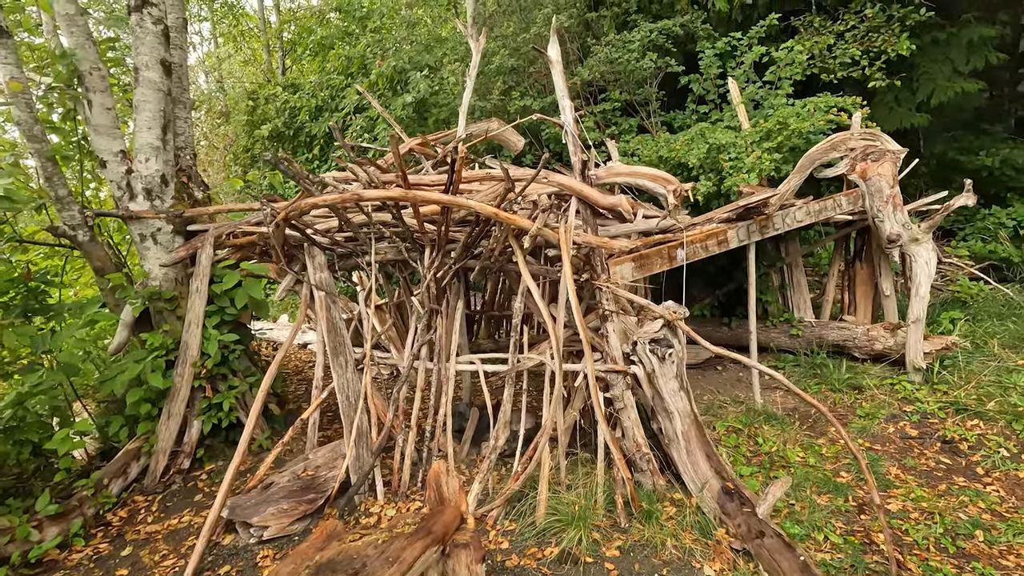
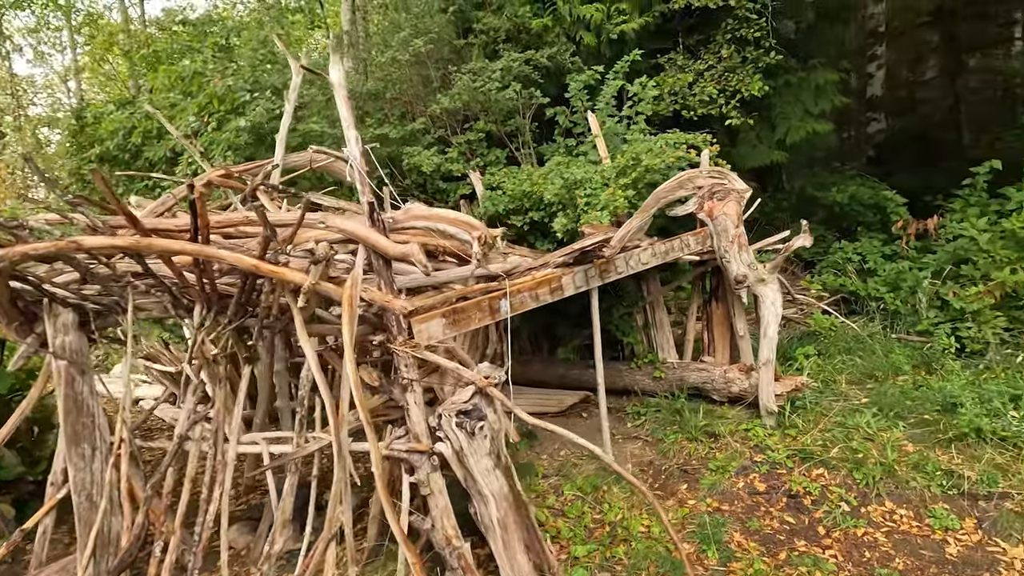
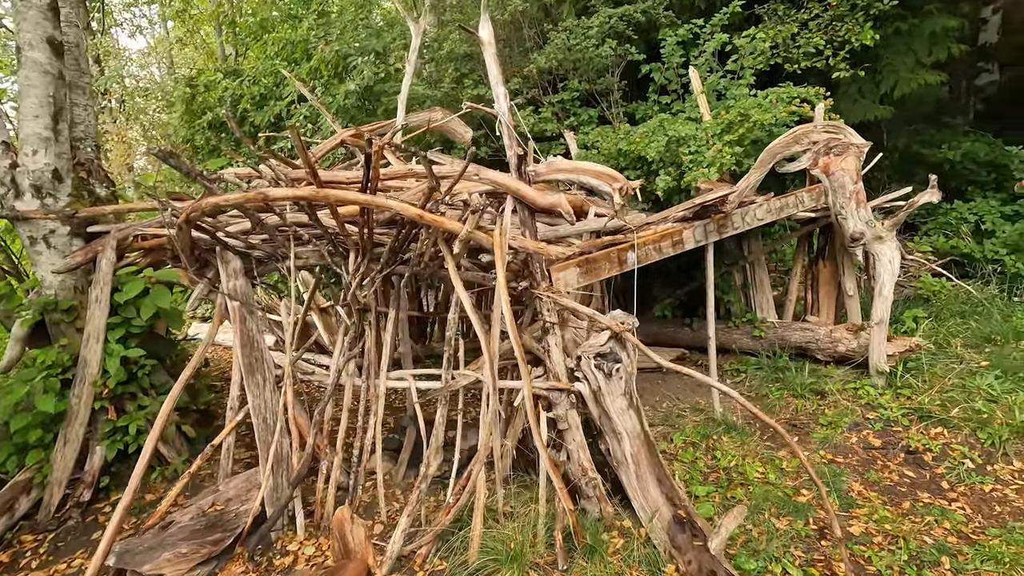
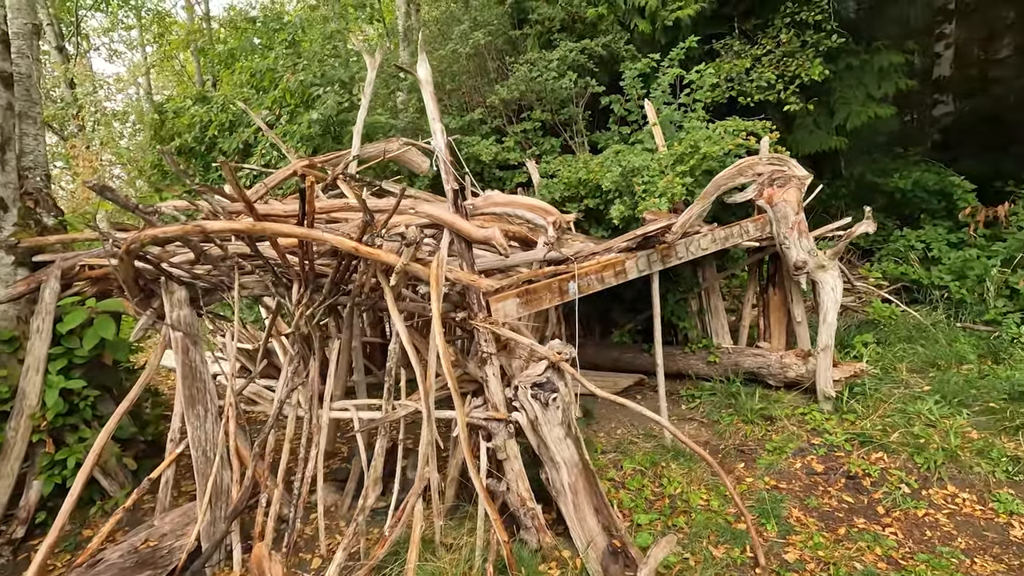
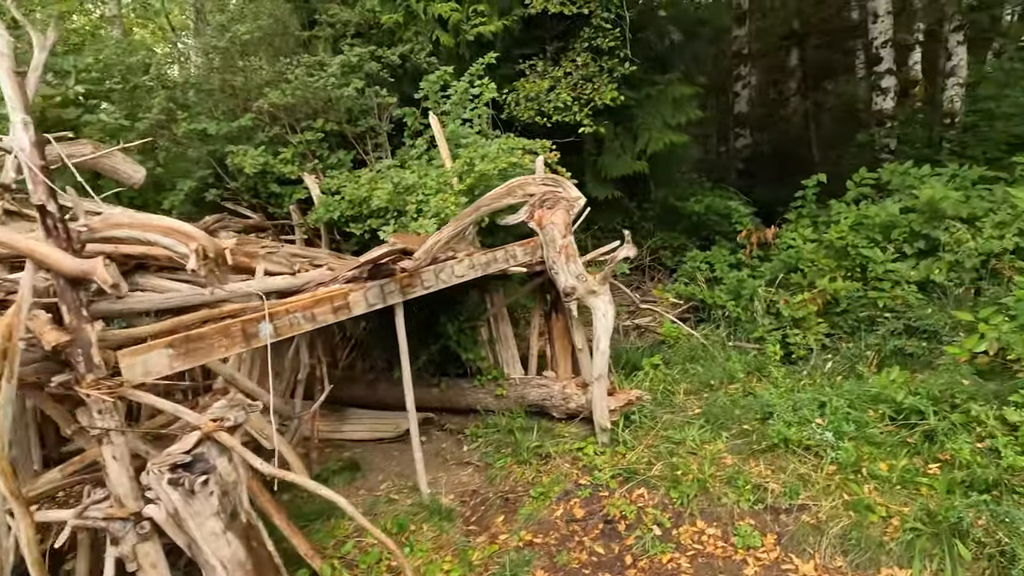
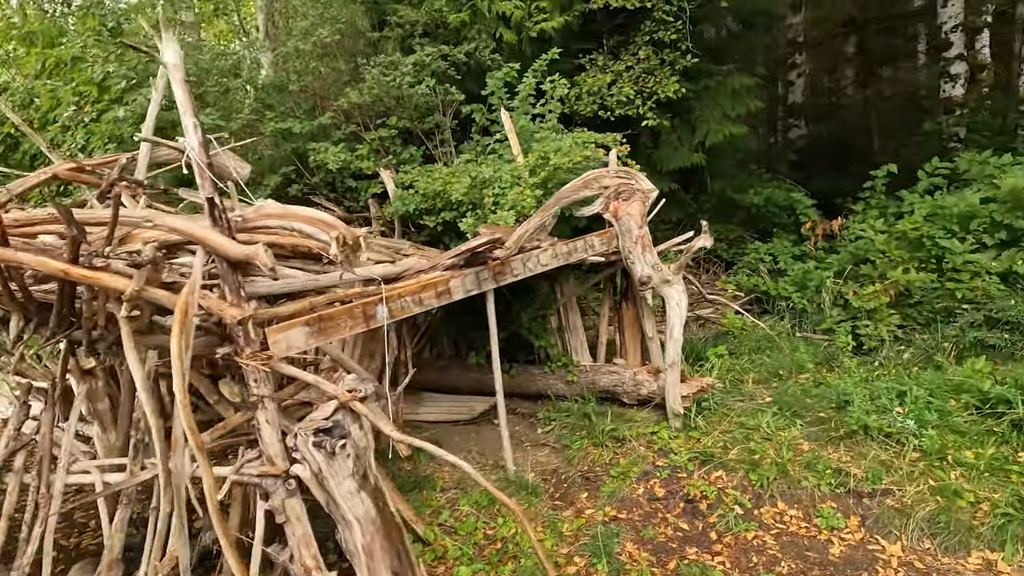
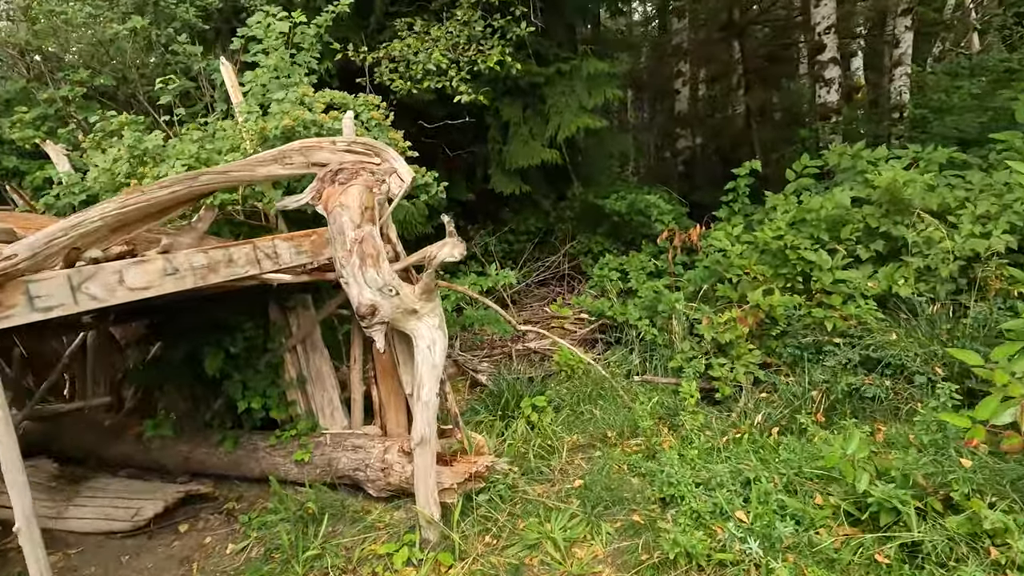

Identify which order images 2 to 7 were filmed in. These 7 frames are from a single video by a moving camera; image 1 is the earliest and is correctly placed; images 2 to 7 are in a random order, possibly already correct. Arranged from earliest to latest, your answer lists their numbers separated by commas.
3, 4, 2, 6, 5, 7
